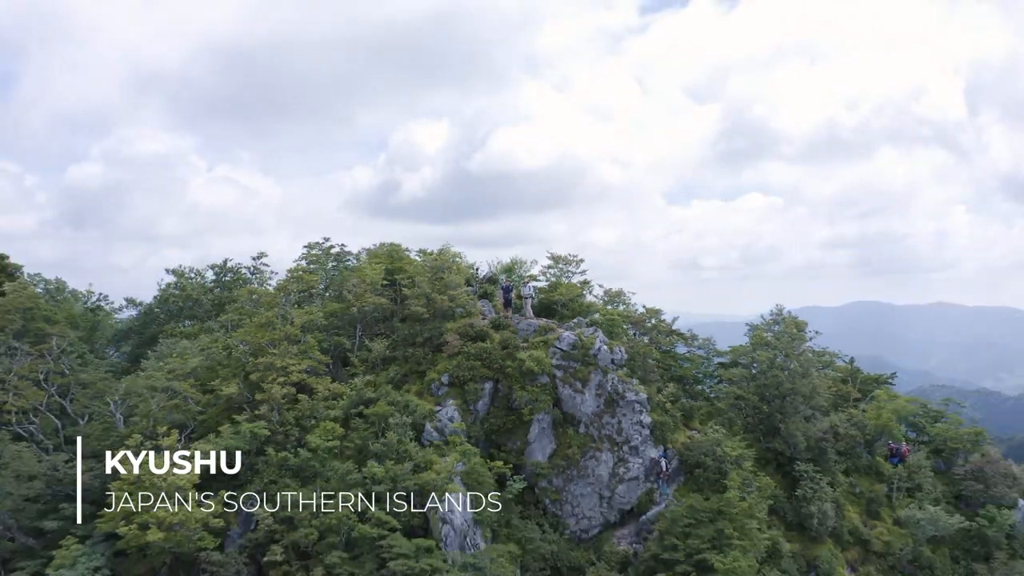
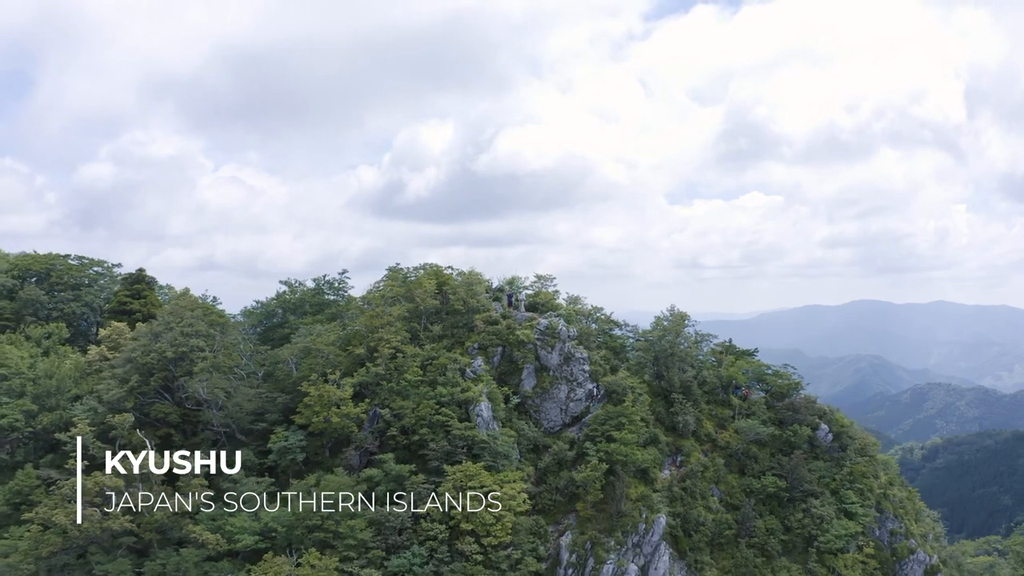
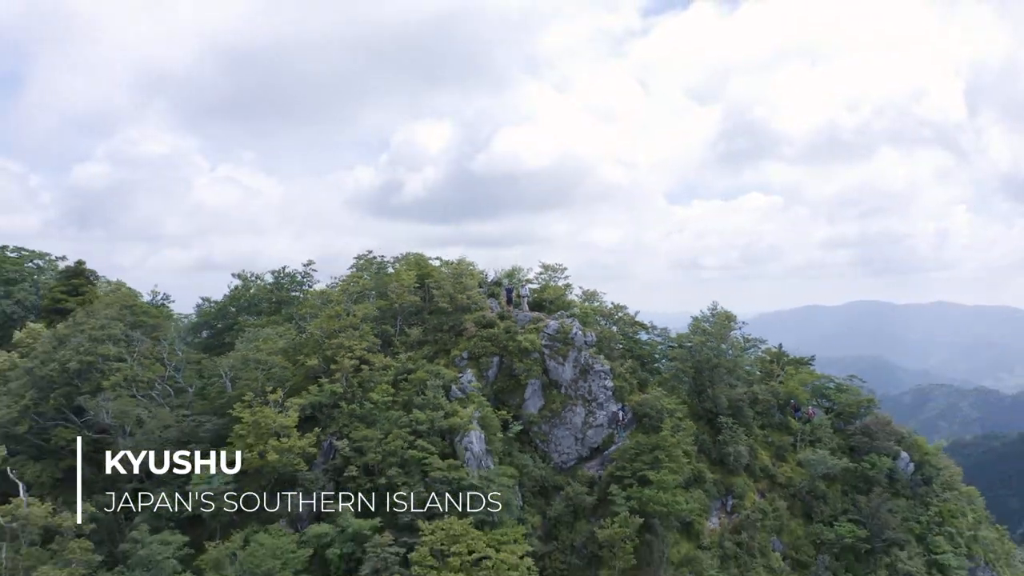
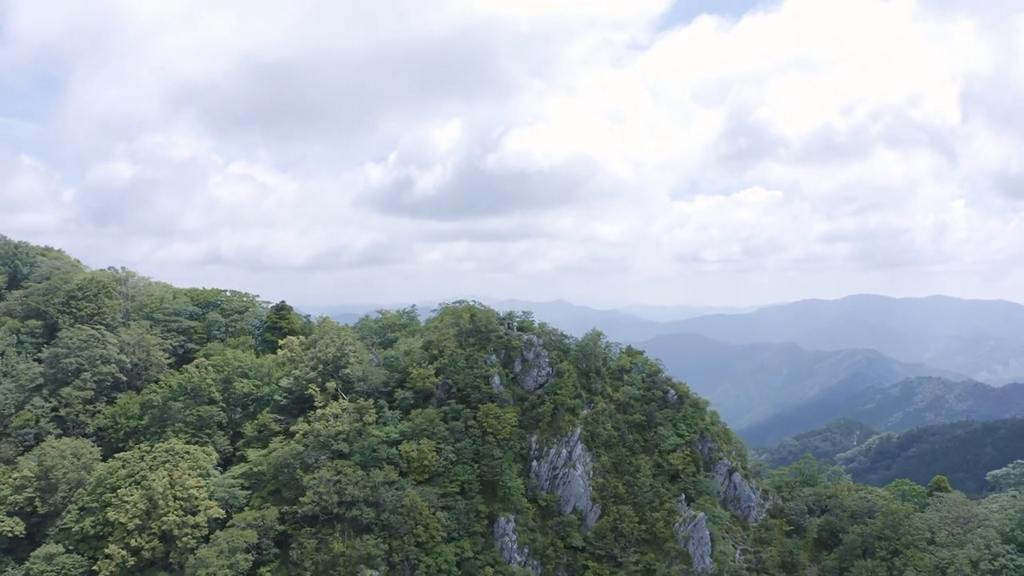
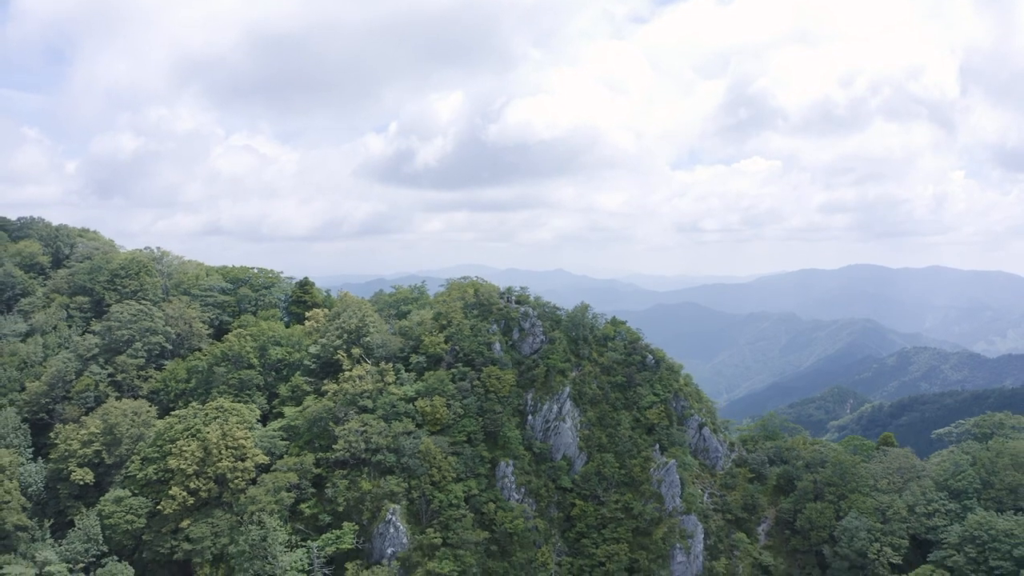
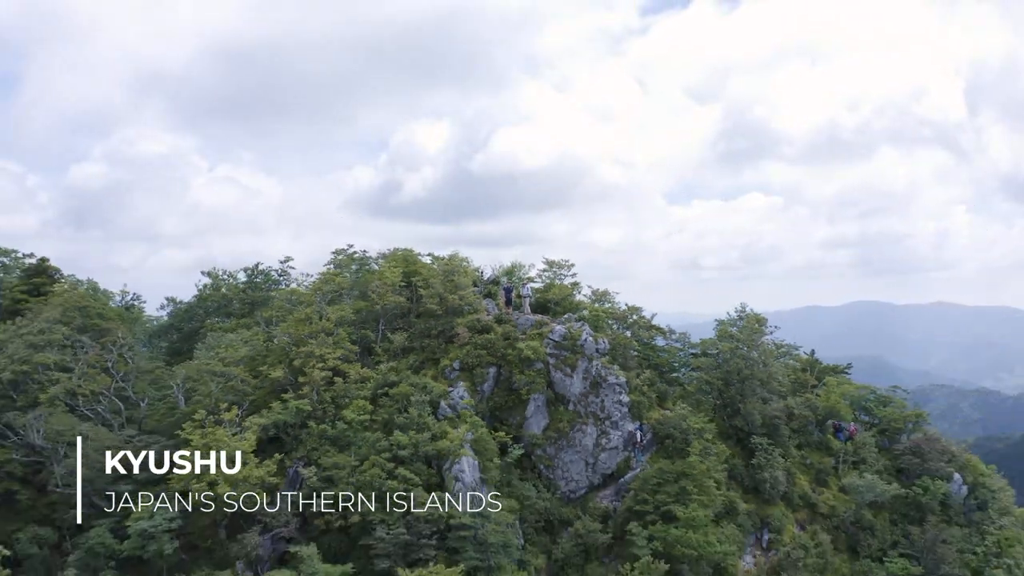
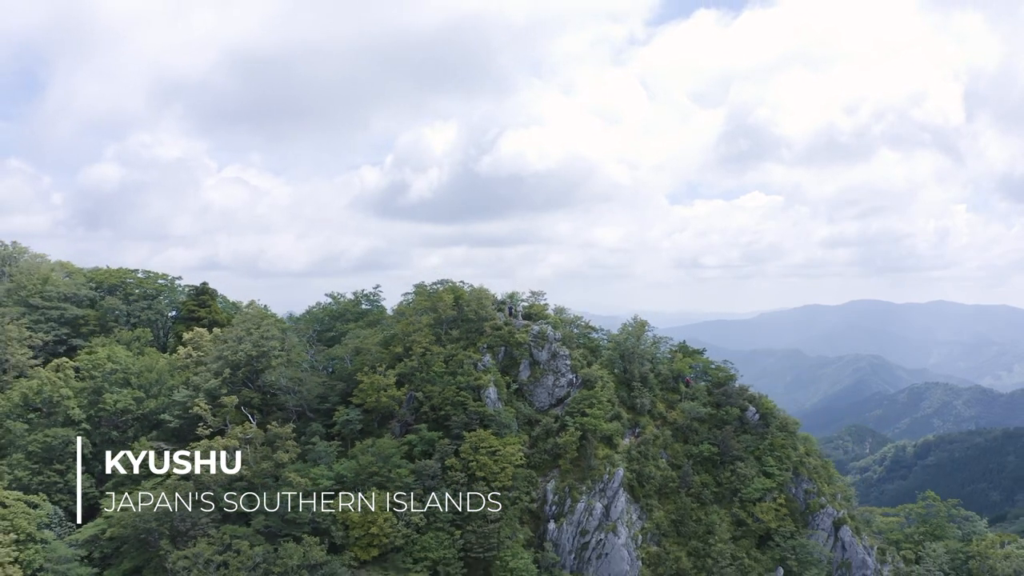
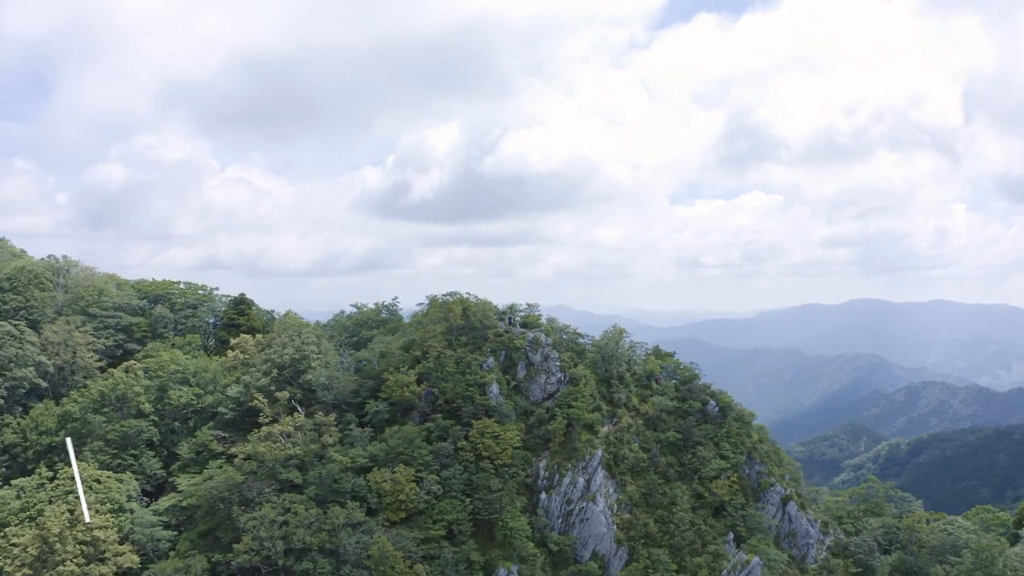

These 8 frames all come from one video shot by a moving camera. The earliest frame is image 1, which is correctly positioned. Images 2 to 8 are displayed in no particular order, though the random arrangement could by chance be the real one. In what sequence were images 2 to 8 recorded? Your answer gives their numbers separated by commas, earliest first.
6, 3, 2, 7, 8, 4, 5
